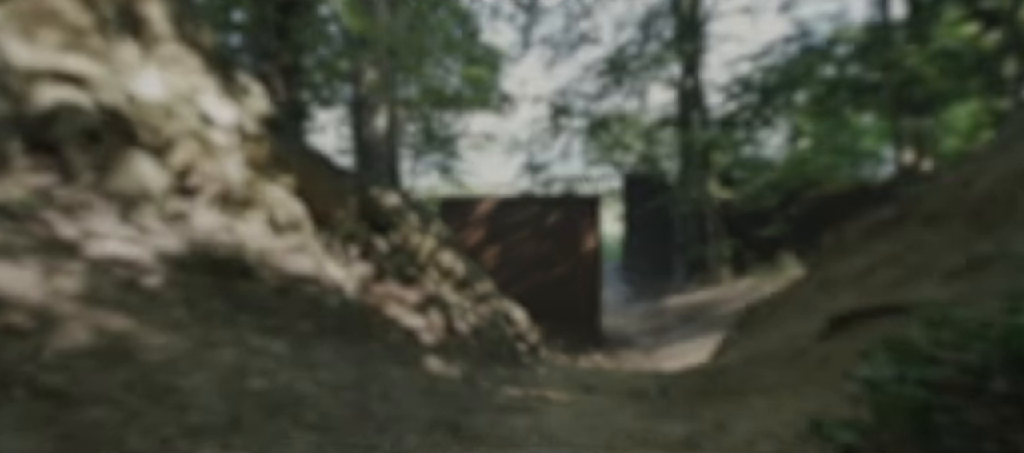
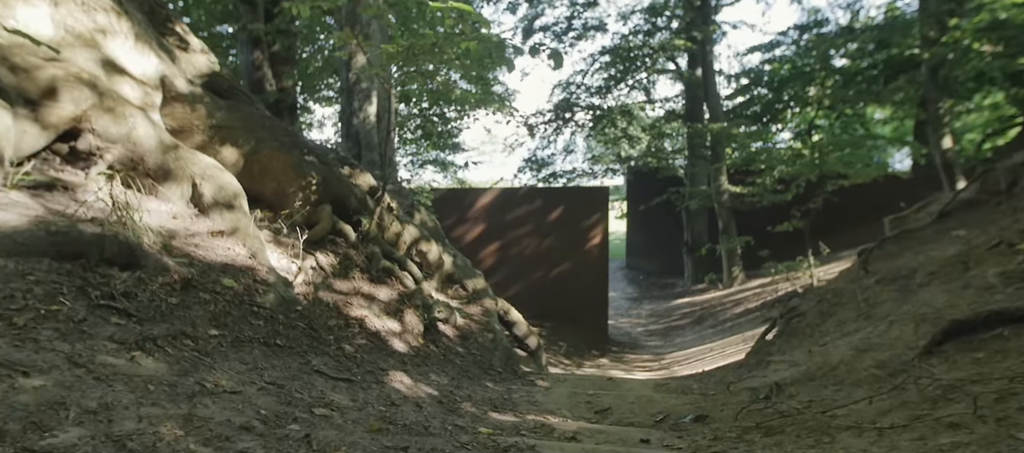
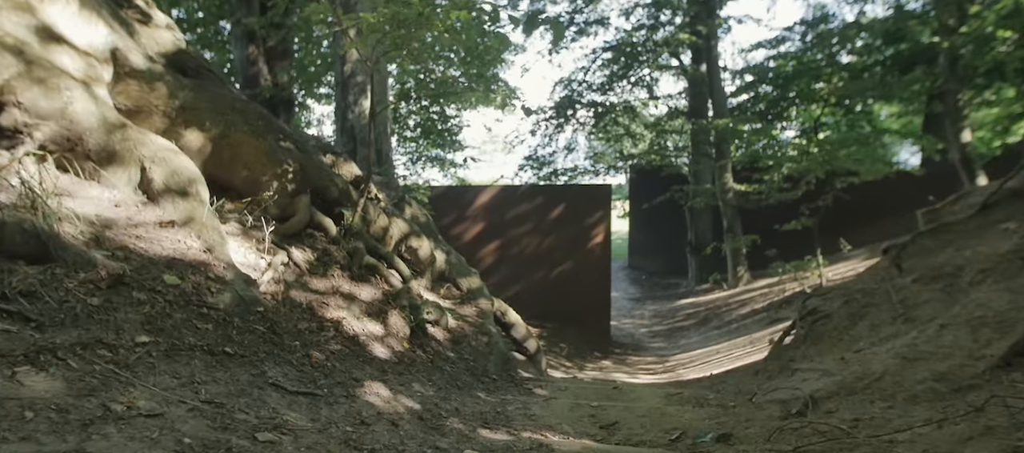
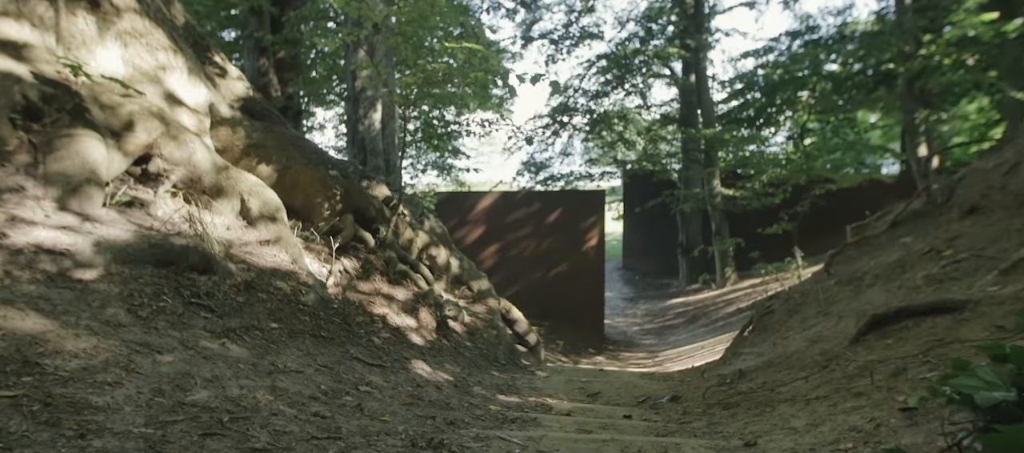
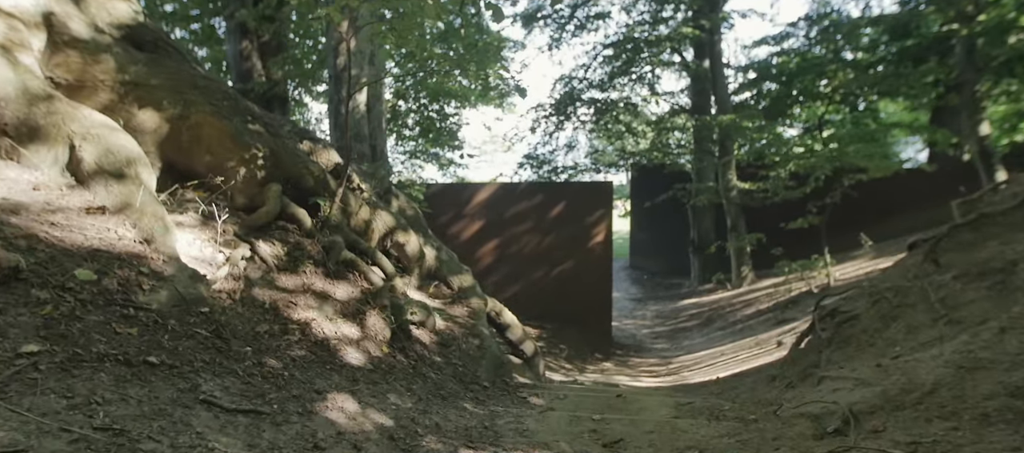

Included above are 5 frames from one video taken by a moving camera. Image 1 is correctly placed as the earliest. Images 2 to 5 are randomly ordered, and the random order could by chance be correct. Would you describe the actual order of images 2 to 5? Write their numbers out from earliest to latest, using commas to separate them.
4, 2, 3, 5
